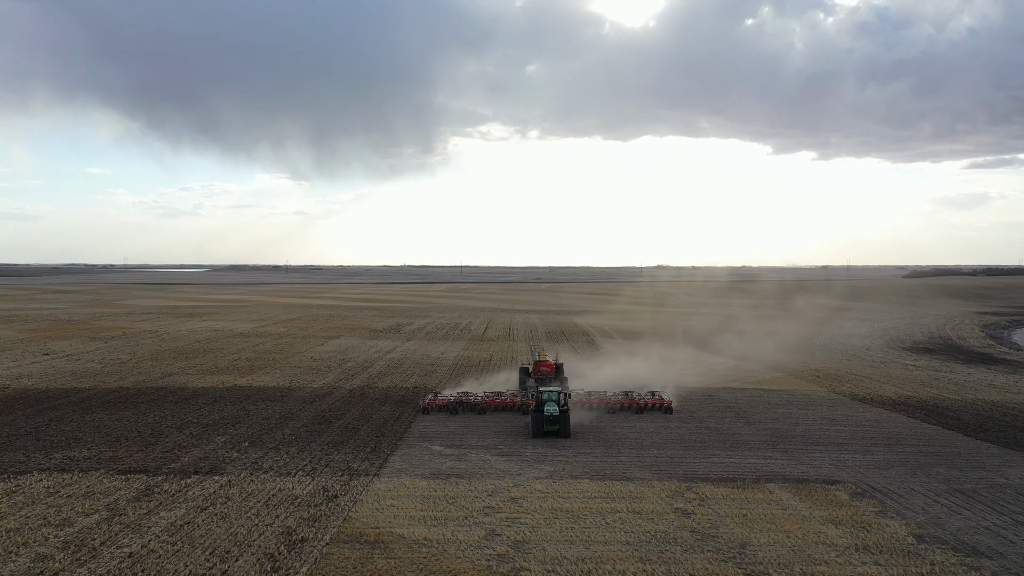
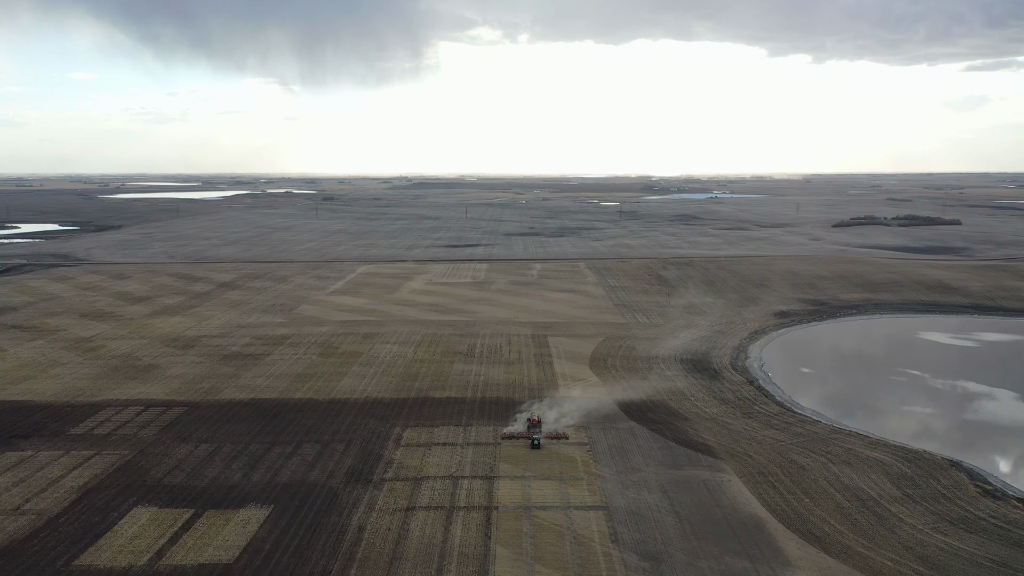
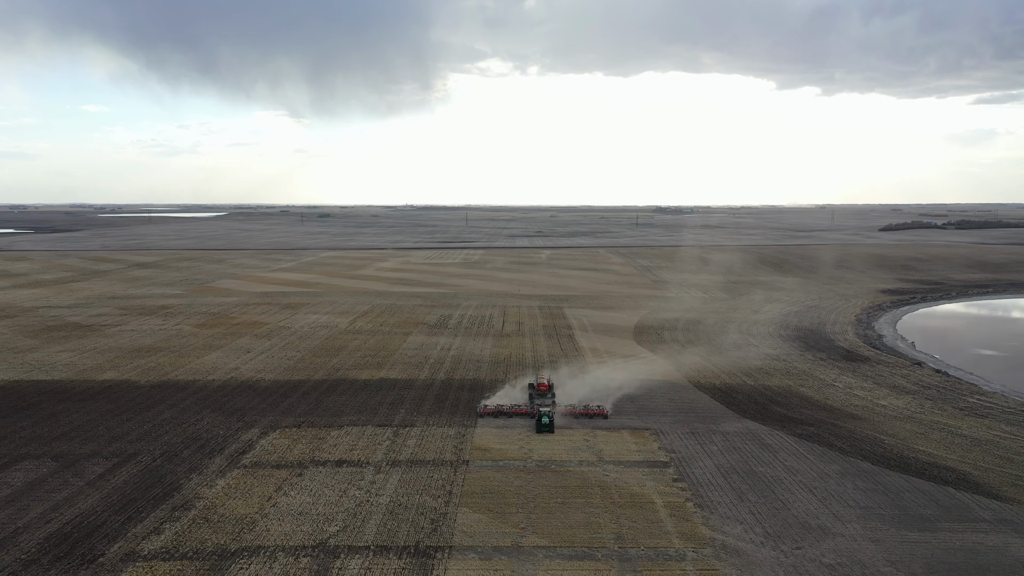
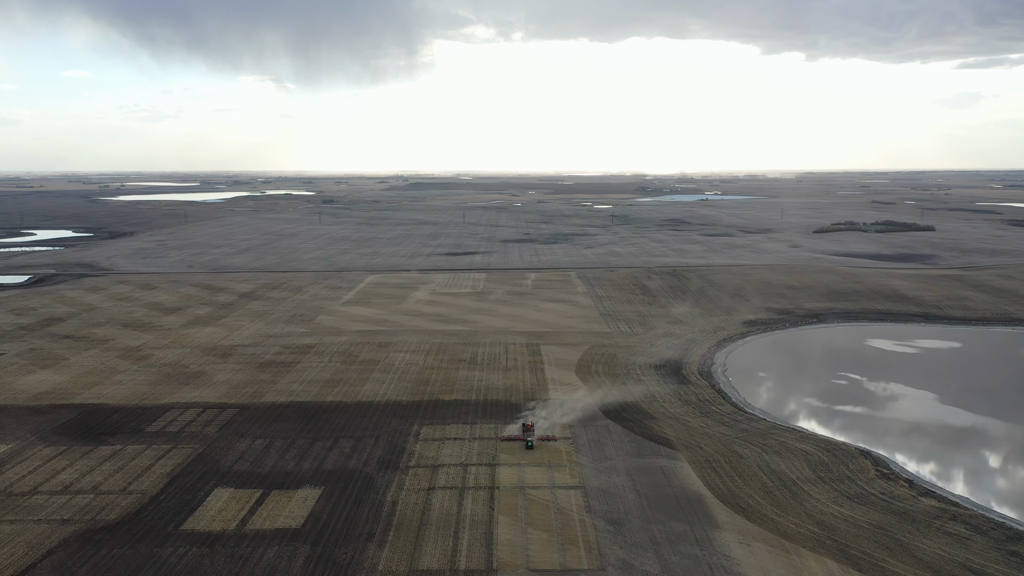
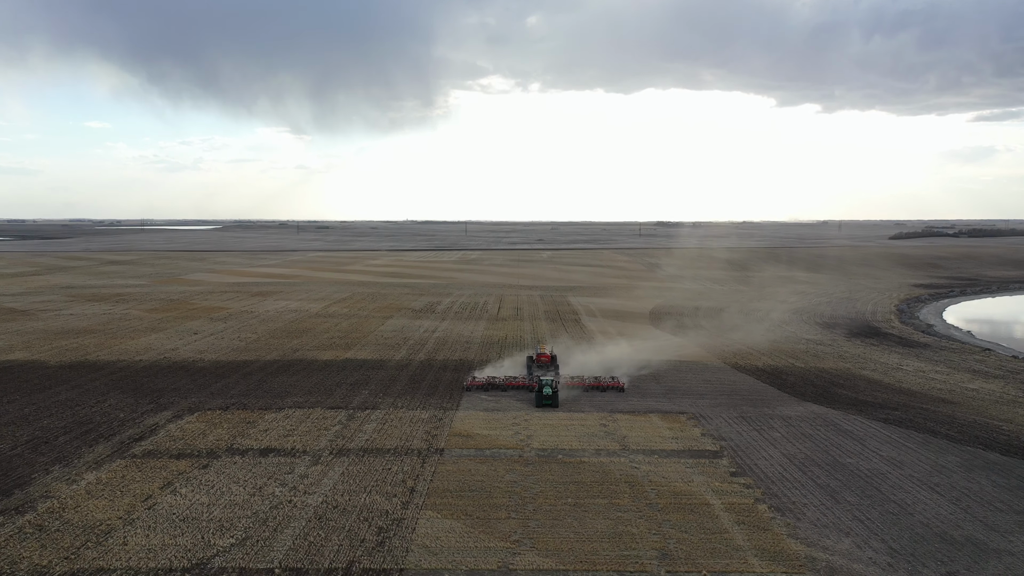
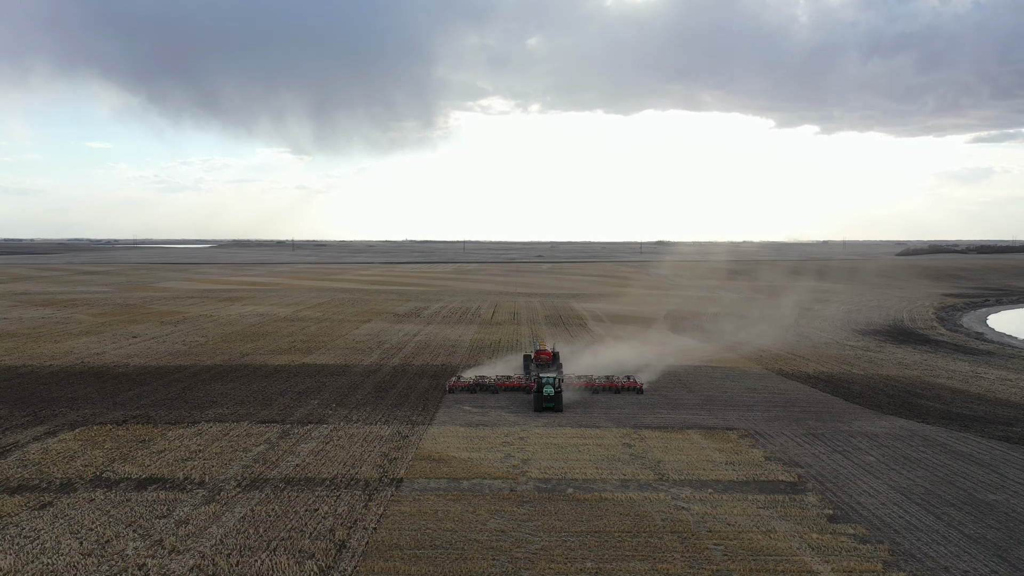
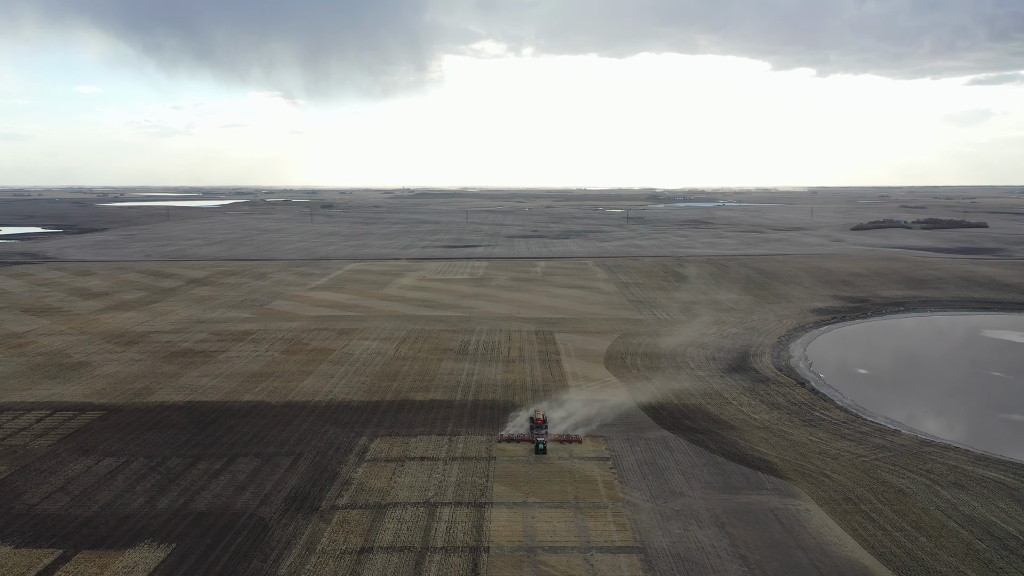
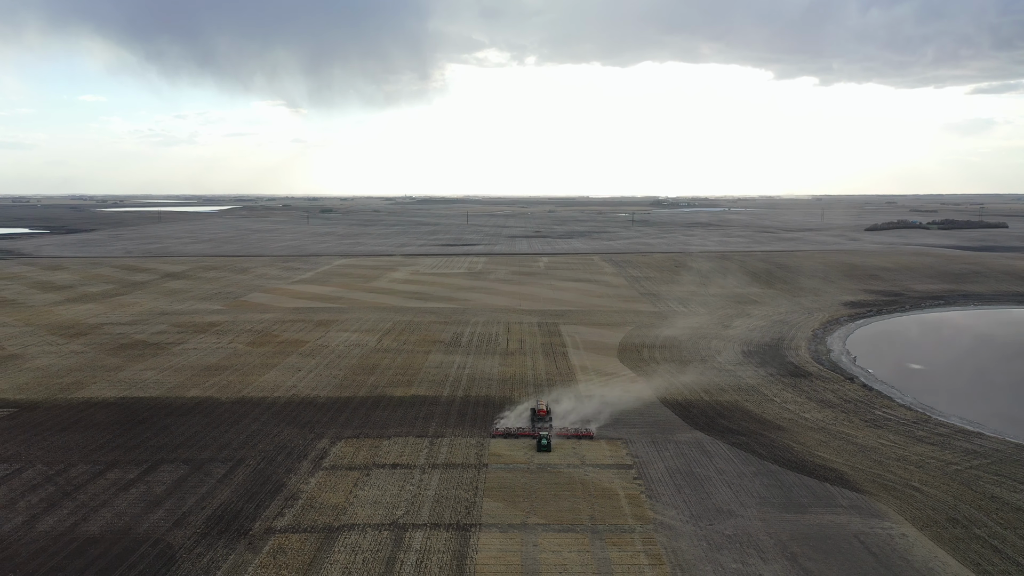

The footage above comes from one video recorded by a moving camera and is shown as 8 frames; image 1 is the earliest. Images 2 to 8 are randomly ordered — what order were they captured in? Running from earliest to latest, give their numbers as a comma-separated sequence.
6, 5, 3, 8, 7, 2, 4
